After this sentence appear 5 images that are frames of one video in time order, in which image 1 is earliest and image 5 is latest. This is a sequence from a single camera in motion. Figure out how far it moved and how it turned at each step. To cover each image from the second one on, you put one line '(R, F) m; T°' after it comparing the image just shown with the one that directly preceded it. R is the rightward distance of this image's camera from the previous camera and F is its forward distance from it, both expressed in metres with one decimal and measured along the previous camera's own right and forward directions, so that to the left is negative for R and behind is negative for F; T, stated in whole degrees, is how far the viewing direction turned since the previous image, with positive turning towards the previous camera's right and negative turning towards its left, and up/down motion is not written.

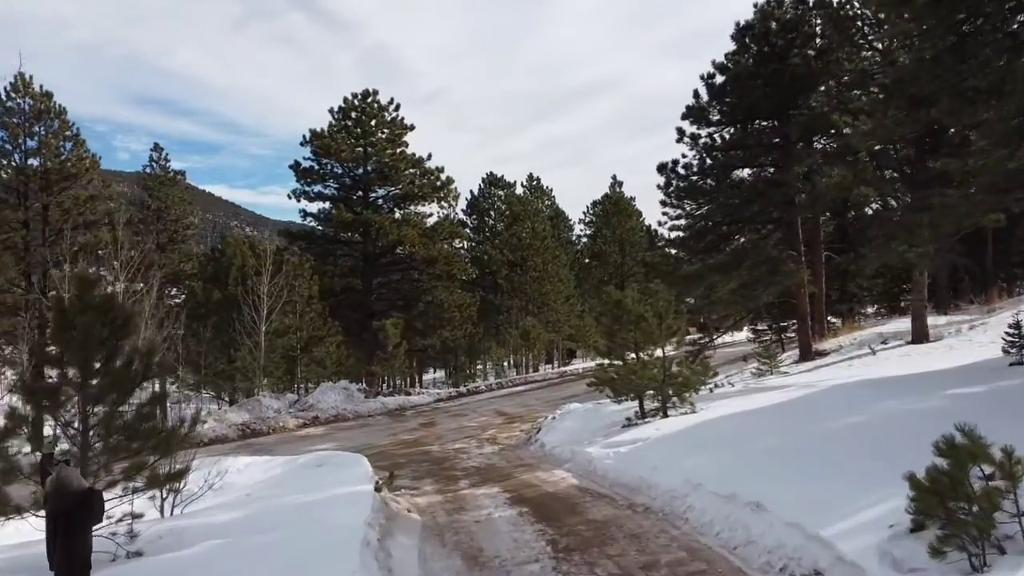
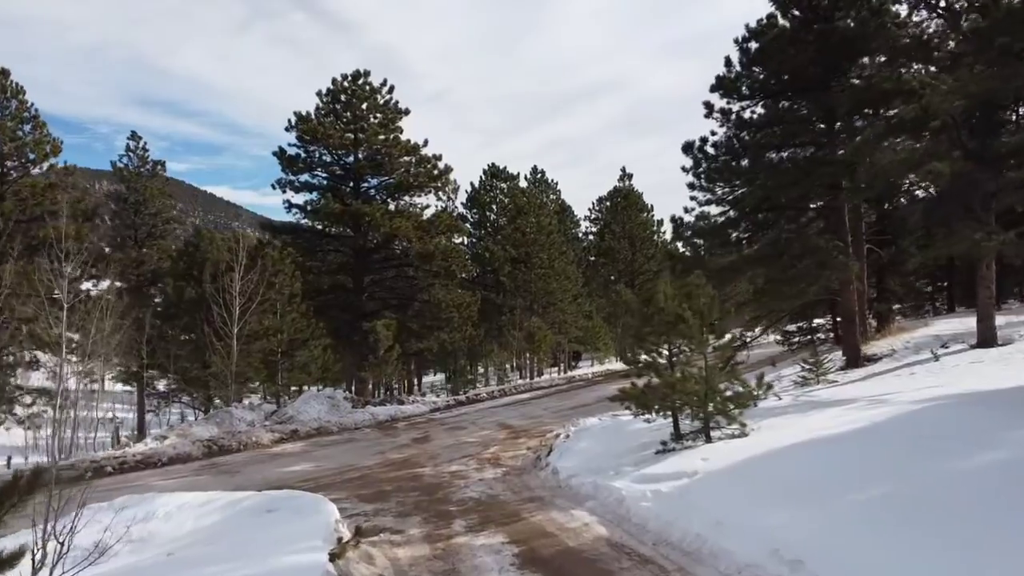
(-0.1, +2.0) m; 0°
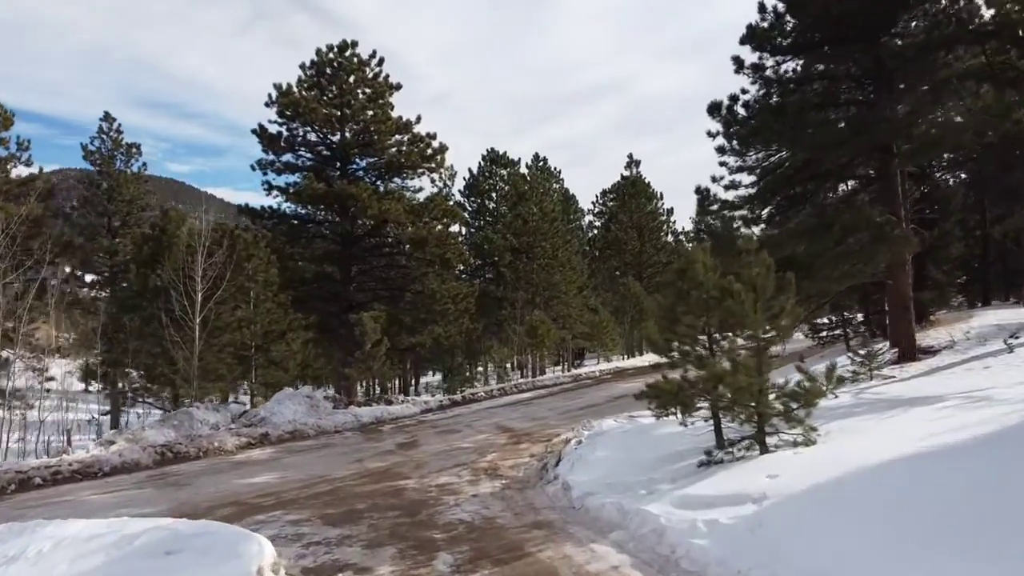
(0.0, +1.9) m; 0°
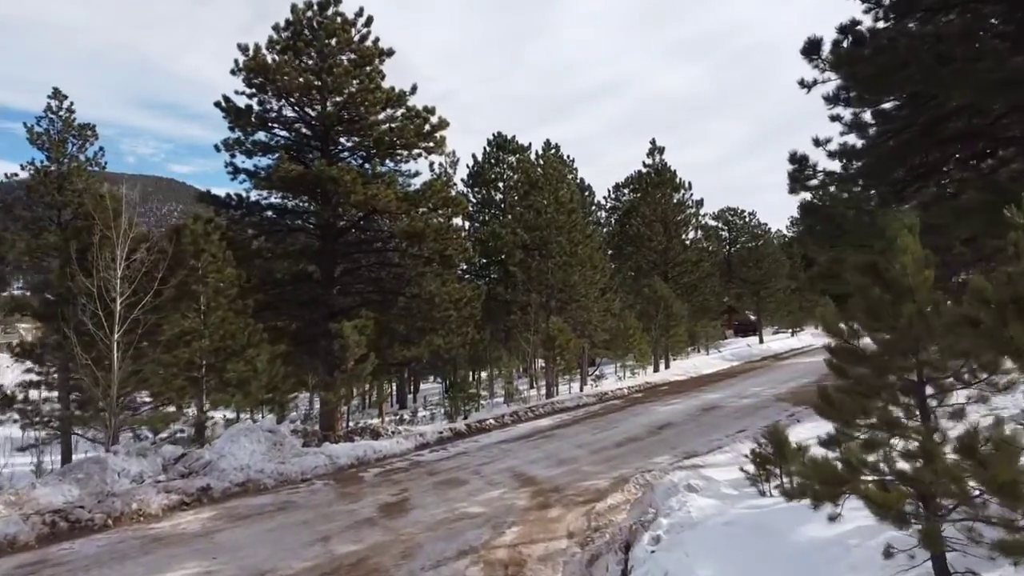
(-0.3, +3.4) m; 0°
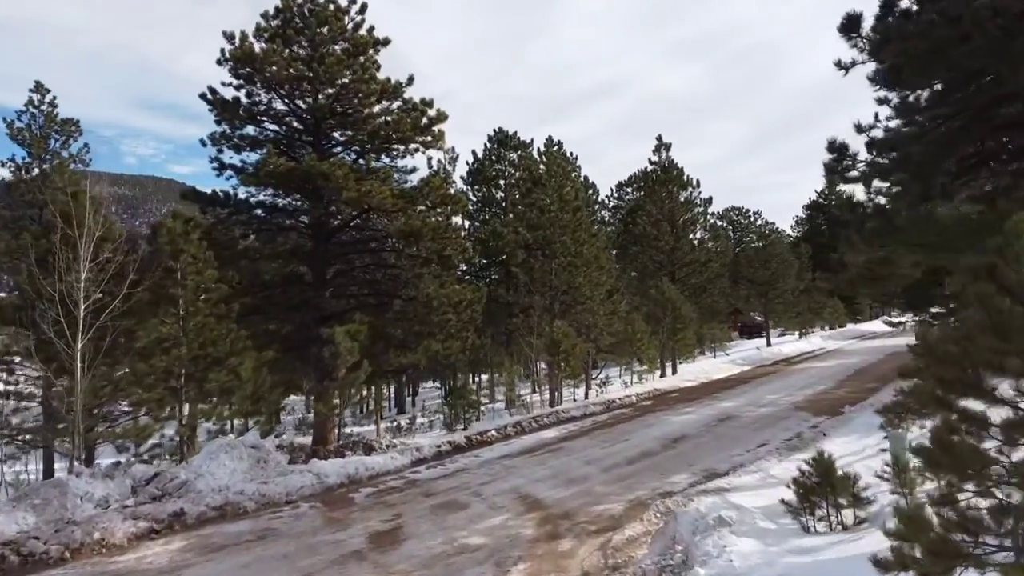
(-0.1, +1.0) m; 0°
